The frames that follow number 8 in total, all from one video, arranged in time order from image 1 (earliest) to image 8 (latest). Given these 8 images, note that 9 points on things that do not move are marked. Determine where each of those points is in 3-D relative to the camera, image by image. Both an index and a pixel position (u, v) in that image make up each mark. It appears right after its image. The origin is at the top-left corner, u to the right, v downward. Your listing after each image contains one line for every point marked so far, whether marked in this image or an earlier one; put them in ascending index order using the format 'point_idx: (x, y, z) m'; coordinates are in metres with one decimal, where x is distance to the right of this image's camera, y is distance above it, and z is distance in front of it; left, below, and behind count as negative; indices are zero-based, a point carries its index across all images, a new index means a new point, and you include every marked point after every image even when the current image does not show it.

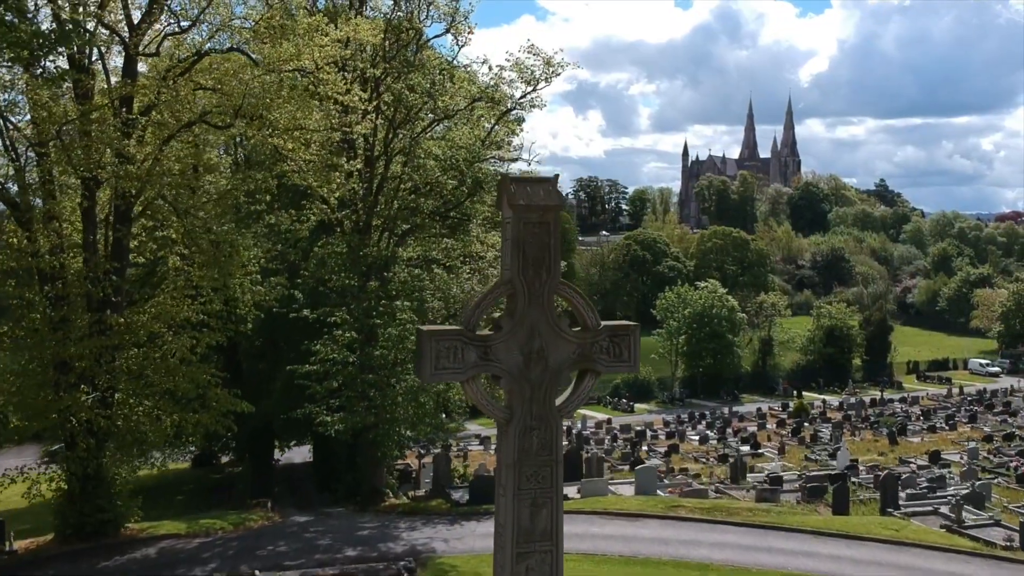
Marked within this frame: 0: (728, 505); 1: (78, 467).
0: (+3.9, -3.9, +18.1) m
1: (-6.5, -2.7, +15.0) m
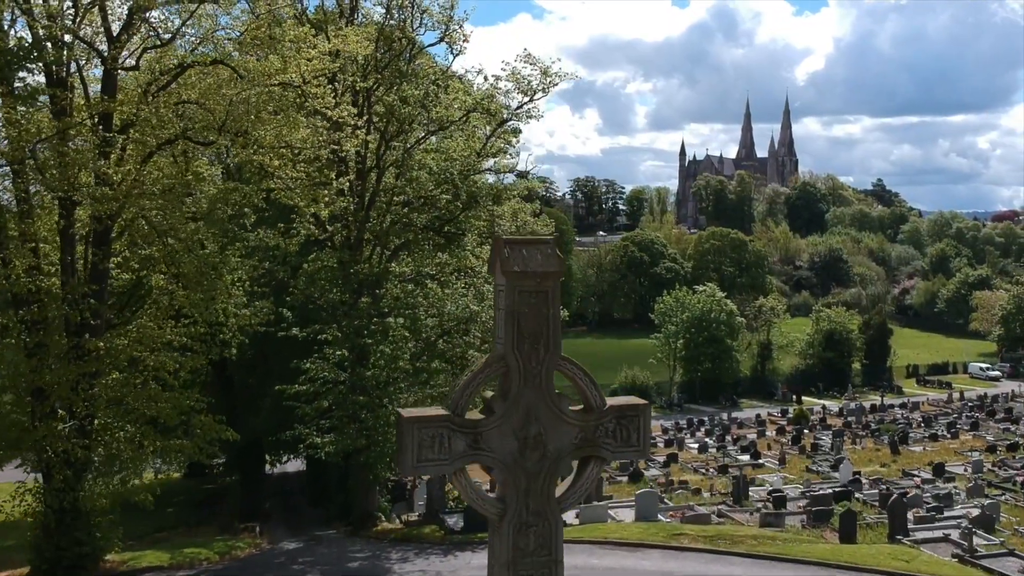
0: (+3.8, -4.3, +17.5) m
1: (-6.5, -3.0, +14.3) m
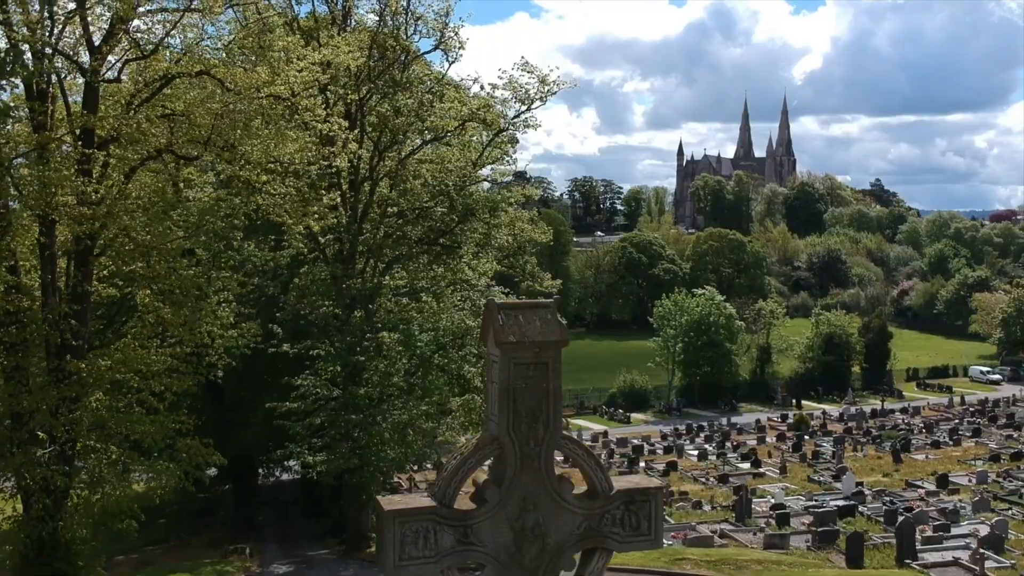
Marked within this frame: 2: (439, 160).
0: (+3.8, -4.5, +17.0) m
1: (-6.6, -3.3, +13.8) m
2: (-1.5, +2.5, +20.0) m
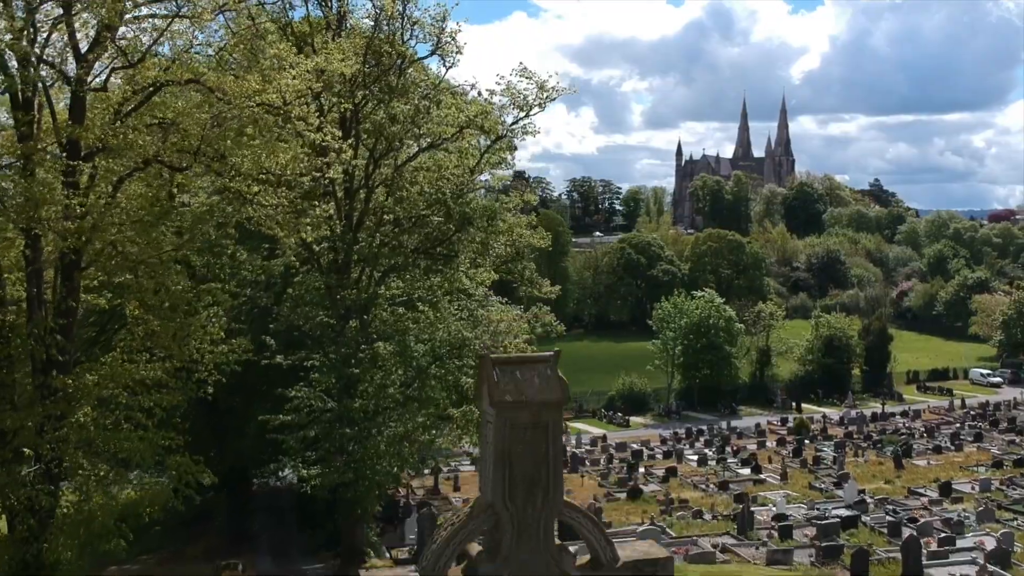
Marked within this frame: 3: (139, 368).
0: (+3.7, -4.7, +16.6) m
1: (-6.6, -3.5, +13.4) m
2: (-1.5, +2.3, +19.6) m
3: (-5.3, -1.1, +14.3) m
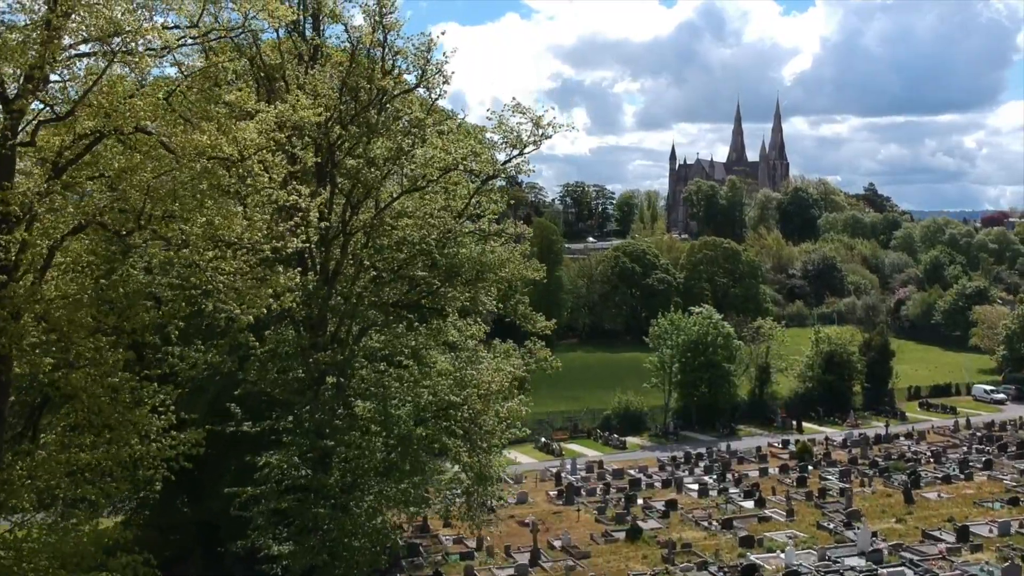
0: (+3.6, -5.7, +14.9) m
1: (-6.7, -4.5, +11.6) m
2: (-1.7, +1.3, +17.8) m
3: (-5.4, -2.1, +12.5) m
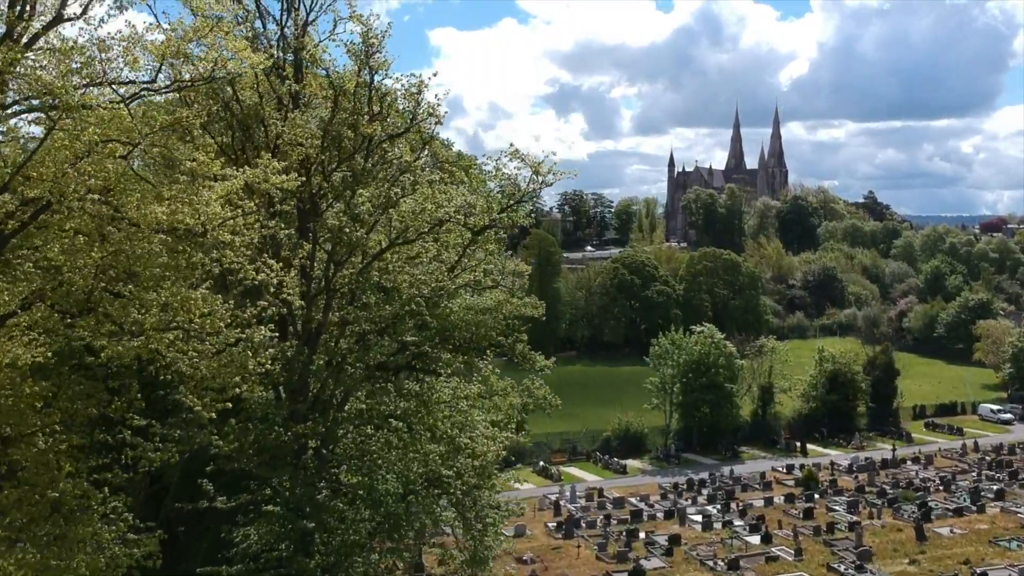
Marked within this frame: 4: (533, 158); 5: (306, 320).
0: (+3.6, -6.6, +13.5) m
1: (-6.7, -5.4, +10.2) m
2: (-1.7, +0.4, +16.5) m
3: (-5.4, -3.1, +11.1) m
4: (+0.4, +2.3, +17.2) m
5: (-3.3, -0.4, +15.8) m
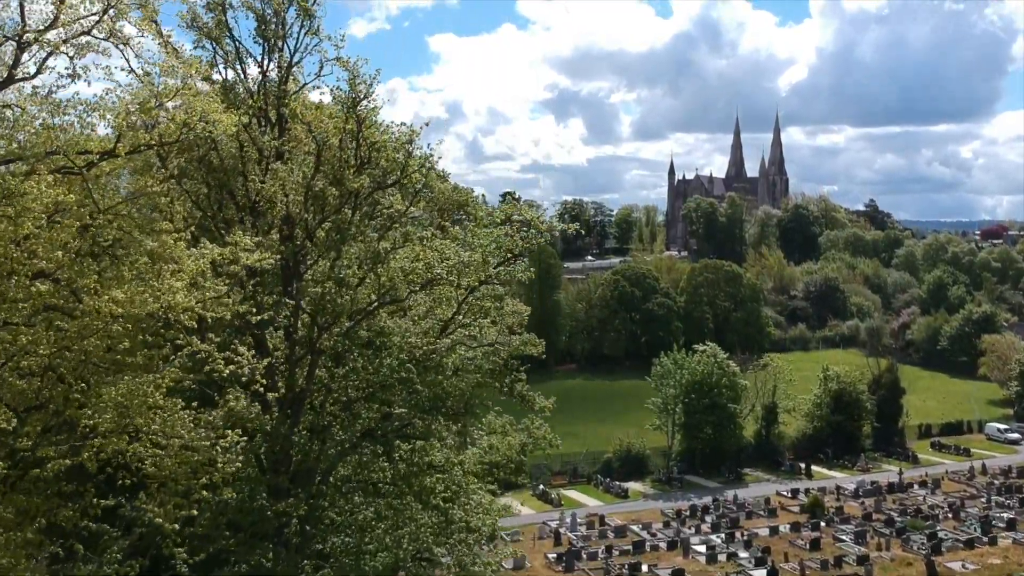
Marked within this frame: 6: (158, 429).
0: (+3.6, -7.5, +12.5) m
1: (-6.8, -6.3, +9.2) m
2: (-1.7, -0.6, +15.5) m
3: (-5.5, -4.0, +10.1) m
4: (+0.3, +1.4, +16.2) m
5: (-3.3, -1.3, +14.8) m
6: (-3.5, -1.4, +10.0) m
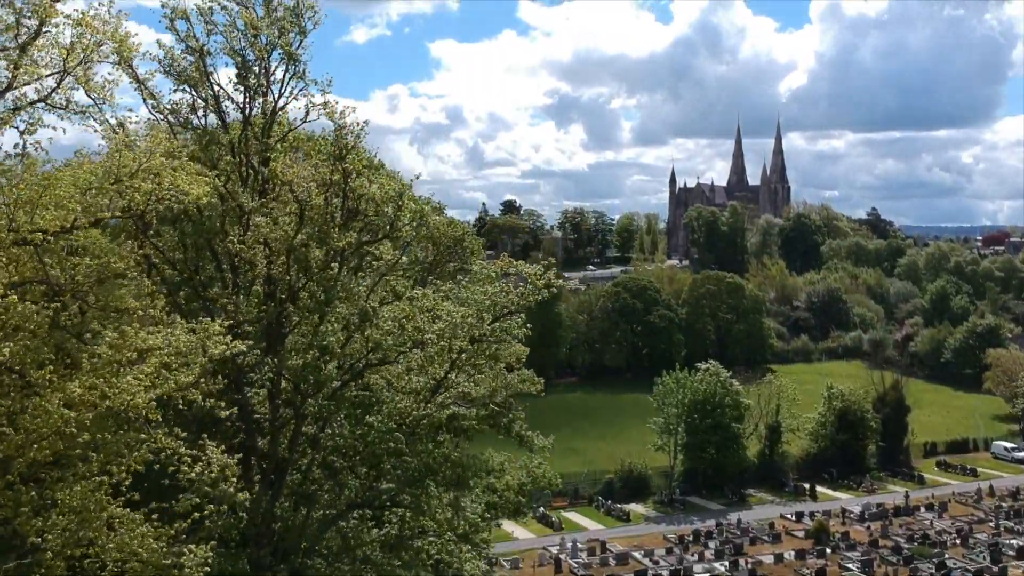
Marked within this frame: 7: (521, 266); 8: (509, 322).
0: (+3.5, -8.4, +11.6) m
1: (-6.8, -7.1, +8.3) m
2: (-1.8, -1.4, +14.6) m
3: (-5.5, -4.8, +9.3) m
4: (+0.3, +0.5, +15.4) m
5: (-3.4, -2.2, +14.0) m
6: (-3.6, -2.2, +9.2) m
7: (+0.1, +0.5, +15.3) m
8: (0.0, -0.5, +15.3) m
